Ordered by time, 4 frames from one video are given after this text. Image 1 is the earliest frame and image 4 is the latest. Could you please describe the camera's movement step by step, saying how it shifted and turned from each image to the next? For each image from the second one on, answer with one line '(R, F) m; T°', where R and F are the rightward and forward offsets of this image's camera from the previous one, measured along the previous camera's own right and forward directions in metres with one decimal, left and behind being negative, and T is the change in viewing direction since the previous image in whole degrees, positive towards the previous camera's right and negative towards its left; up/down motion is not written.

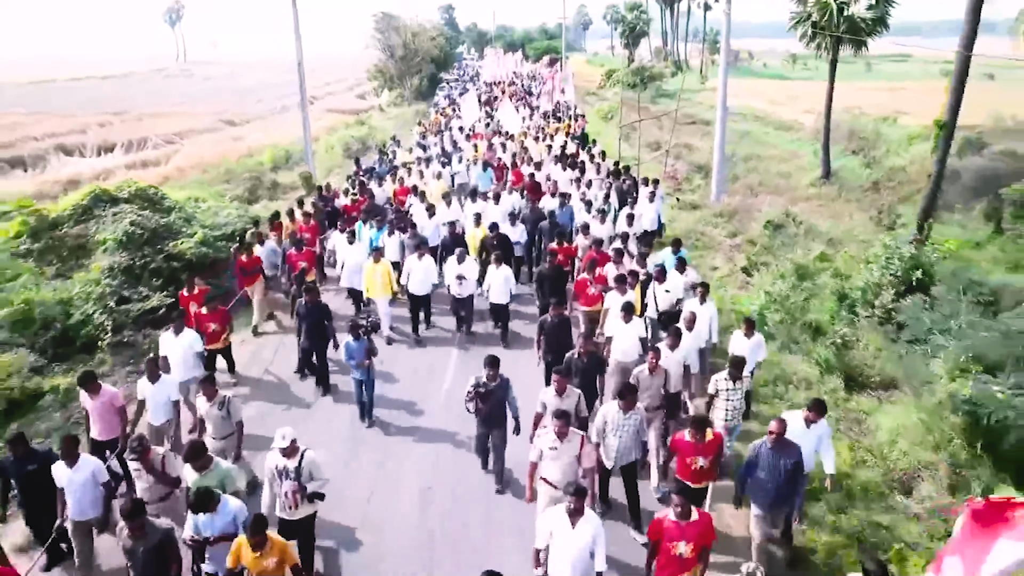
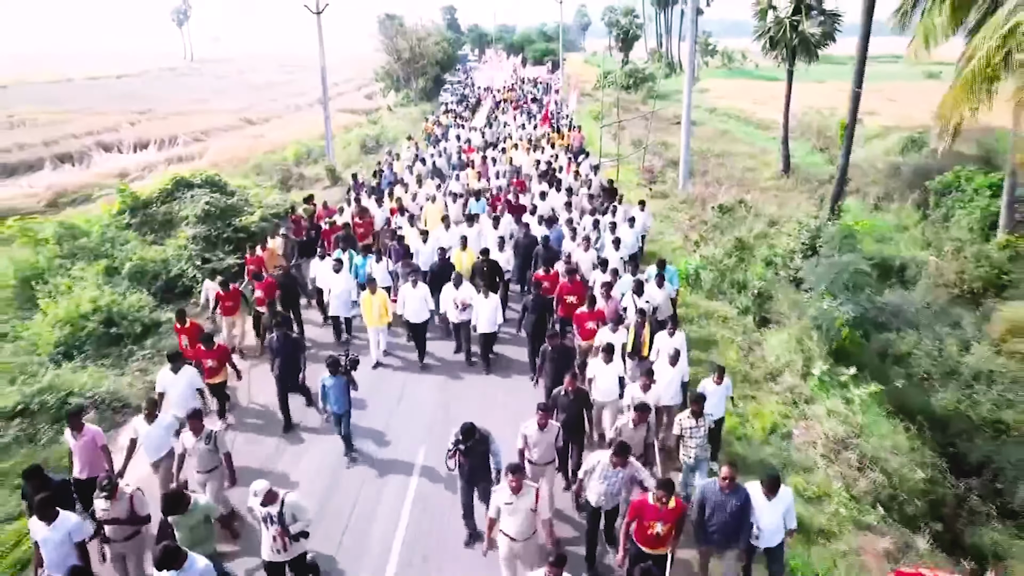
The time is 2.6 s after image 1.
(+0.1, -3.5) m; 0°
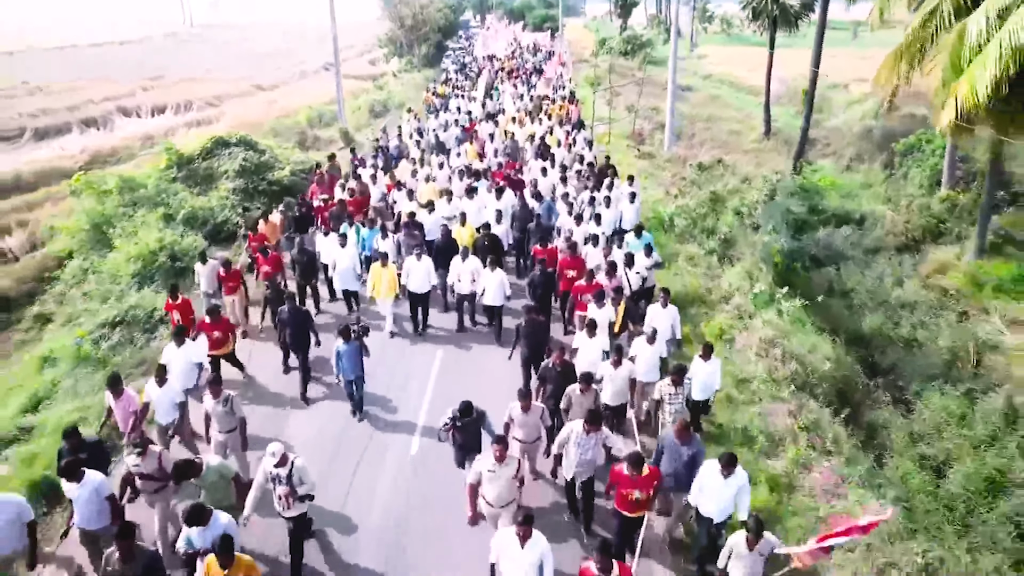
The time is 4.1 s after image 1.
(0.0, -2.4) m; 0°
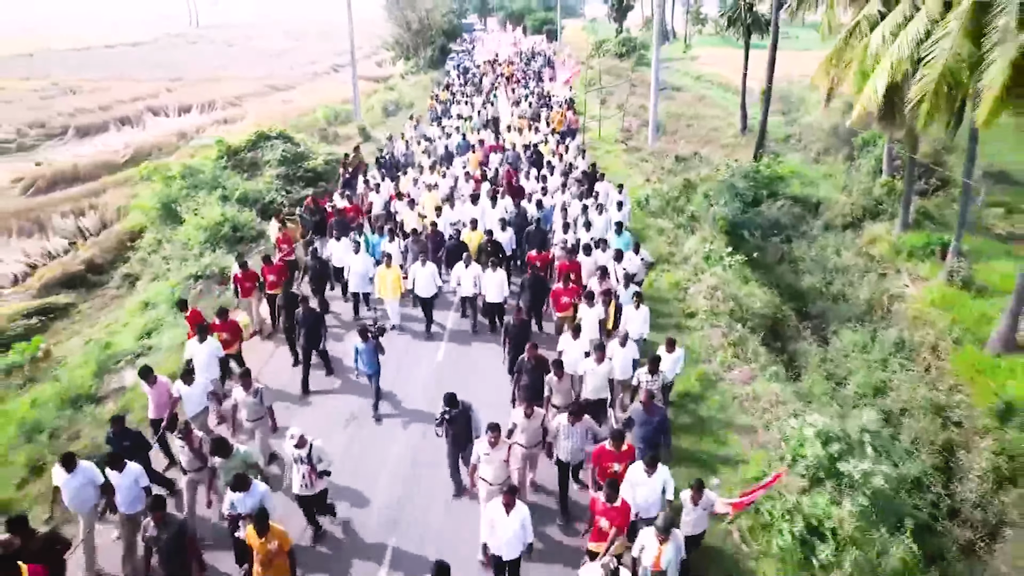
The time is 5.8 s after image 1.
(0.0, -3.1) m; 0°
